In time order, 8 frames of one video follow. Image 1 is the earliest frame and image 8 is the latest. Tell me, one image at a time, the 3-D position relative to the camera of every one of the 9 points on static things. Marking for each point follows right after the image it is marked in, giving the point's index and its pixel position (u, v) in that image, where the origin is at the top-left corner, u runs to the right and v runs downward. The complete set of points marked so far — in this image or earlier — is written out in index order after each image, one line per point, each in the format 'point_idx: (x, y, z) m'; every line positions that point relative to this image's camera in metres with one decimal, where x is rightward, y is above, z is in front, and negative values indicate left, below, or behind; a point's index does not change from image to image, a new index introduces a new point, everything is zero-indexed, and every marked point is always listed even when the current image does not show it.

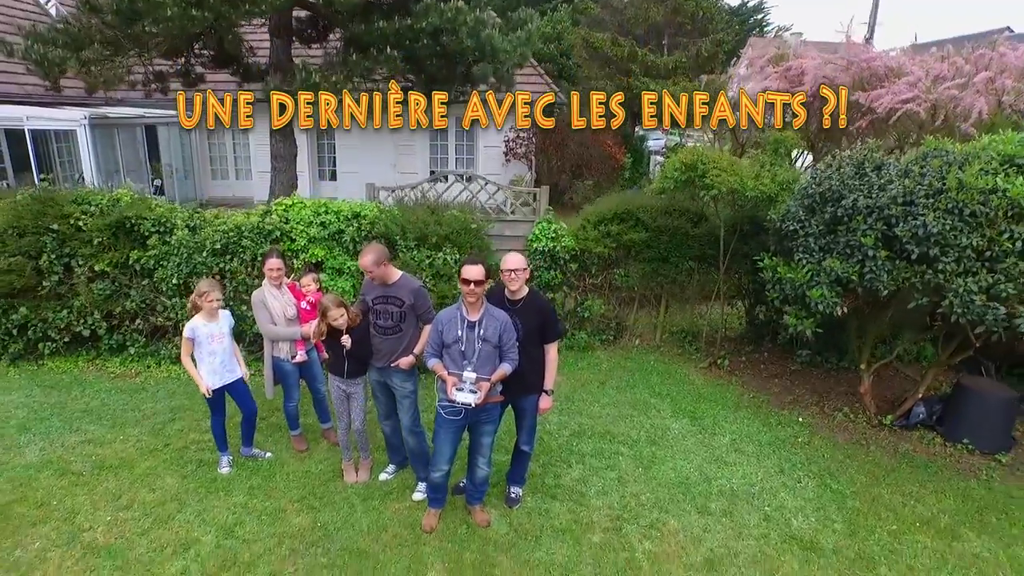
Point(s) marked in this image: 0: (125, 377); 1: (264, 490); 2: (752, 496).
0: (-3.7, -0.9, +5.9) m
1: (-1.7, -1.4, +4.3) m
2: (+1.6, -1.4, +4.2) m
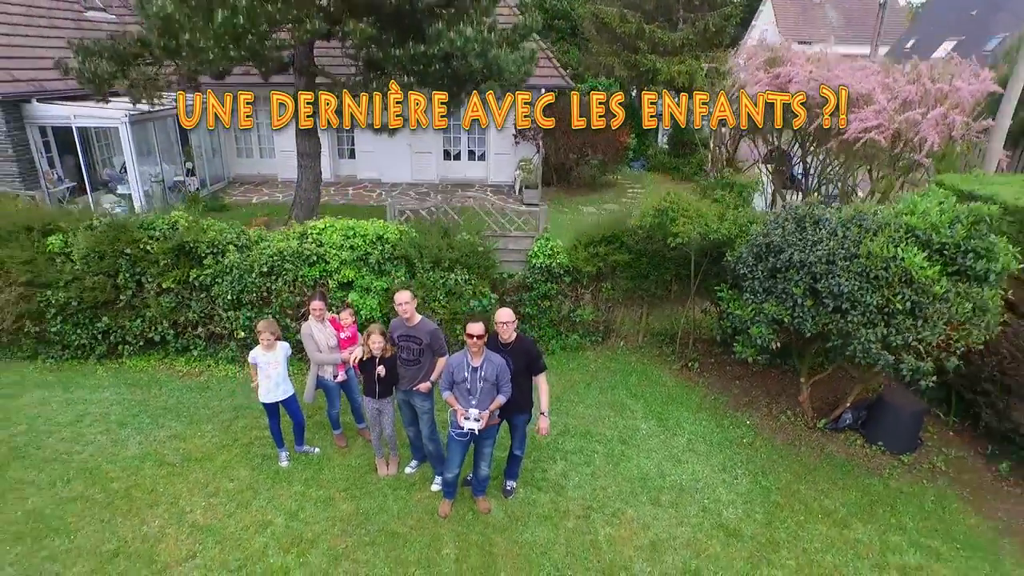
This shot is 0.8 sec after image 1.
0: (-3.7, -1.0, +7.1) m
1: (-1.8, -1.7, +5.5) m
2: (+1.6, -1.7, +5.3) m
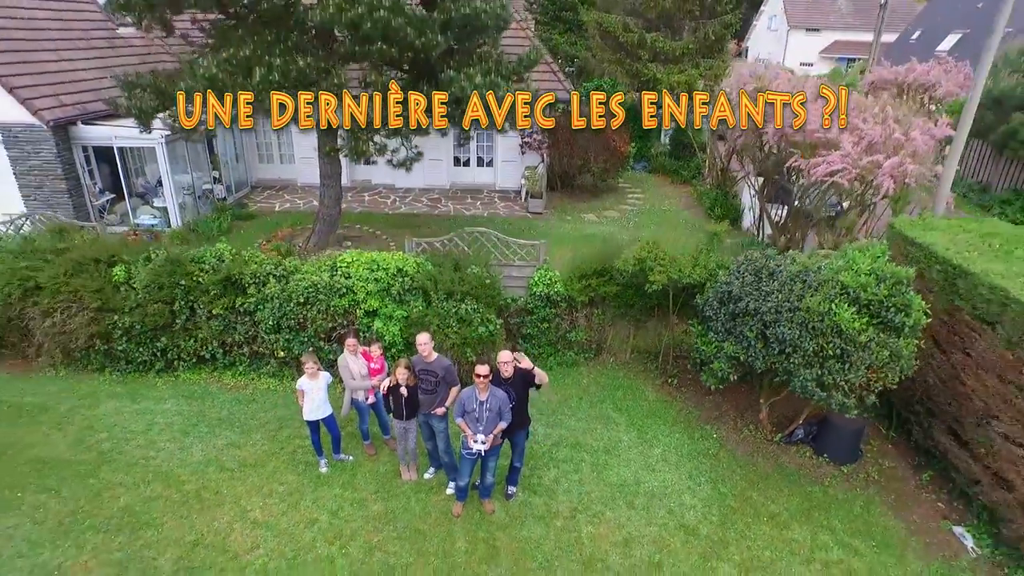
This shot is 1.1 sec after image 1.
0: (-3.7, -1.4, +8.3) m
1: (-1.7, -2.1, +6.6) m
2: (+1.6, -2.2, +6.4) m
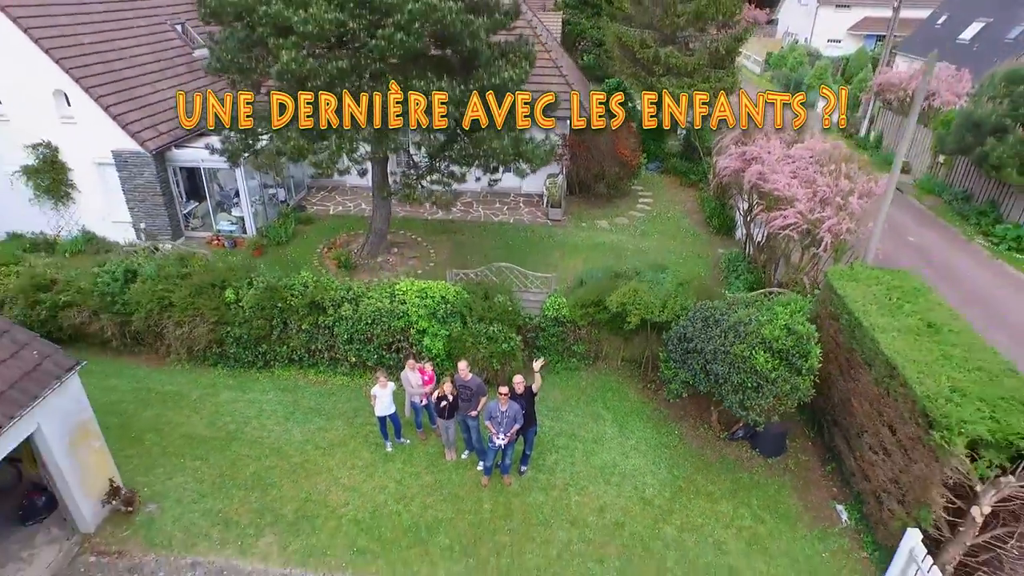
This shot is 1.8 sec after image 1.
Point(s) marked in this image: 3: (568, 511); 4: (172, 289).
0: (-3.4, -1.7, +11.0) m
1: (-1.6, -2.6, +9.3) m
2: (+1.8, -2.7, +8.9) m
3: (+0.8, -3.1, +8.4) m
4: (-6.2, 0.0, +11.0) m
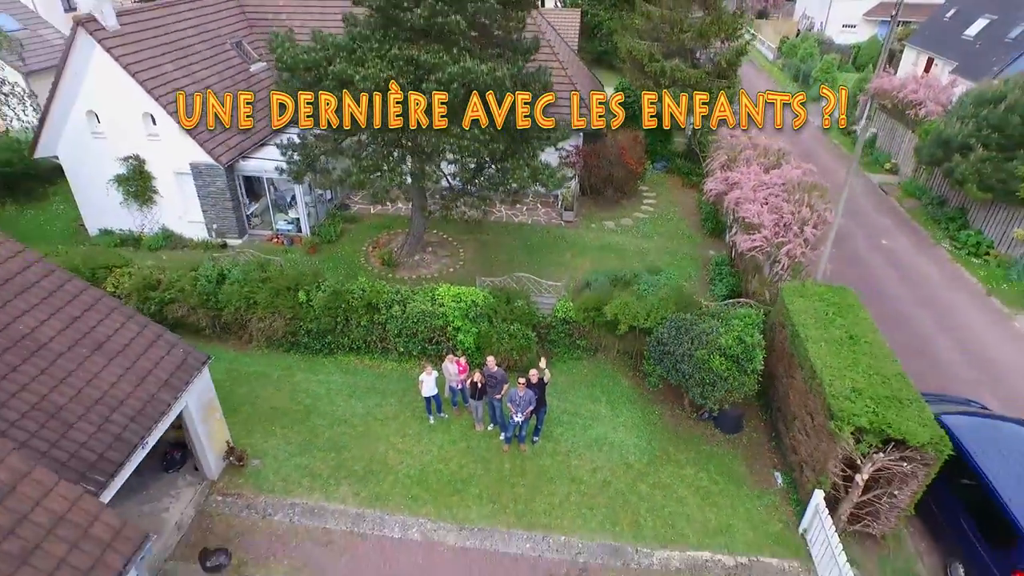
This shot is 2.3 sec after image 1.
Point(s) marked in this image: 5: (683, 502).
0: (-3.1, -1.8, +13.7) m
1: (-1.3, -2.8, +12.0) m
2: (+2.1, -3.0, +11.6) m
3: (+1.0, -3.3, +11.1) m
4: (-5.8, 0.0, +13.7) m
5: (+2.9, -3.7, +10.5) m
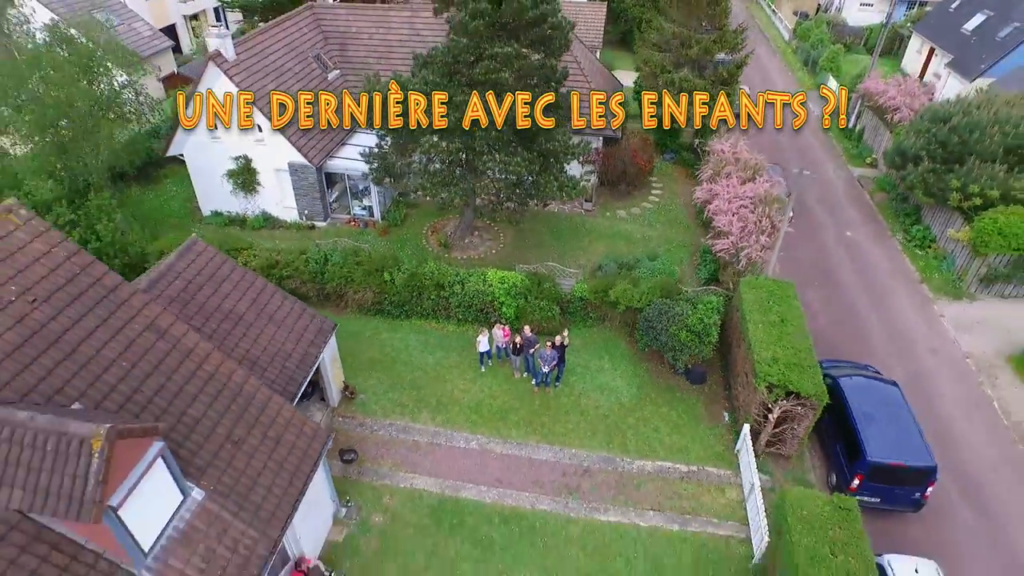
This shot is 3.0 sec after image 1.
0: (-2.2, -1.3, +18.5) m
1: (-0.5, -2.5, +16.9) m
2: (+2.8, -2.8, +16.3) m
3: (+1.8, -3.1, +15.9) m
4: (-4.9, +0.5, +18.5) m
5: (+3.6, -3.6, +15.3) m
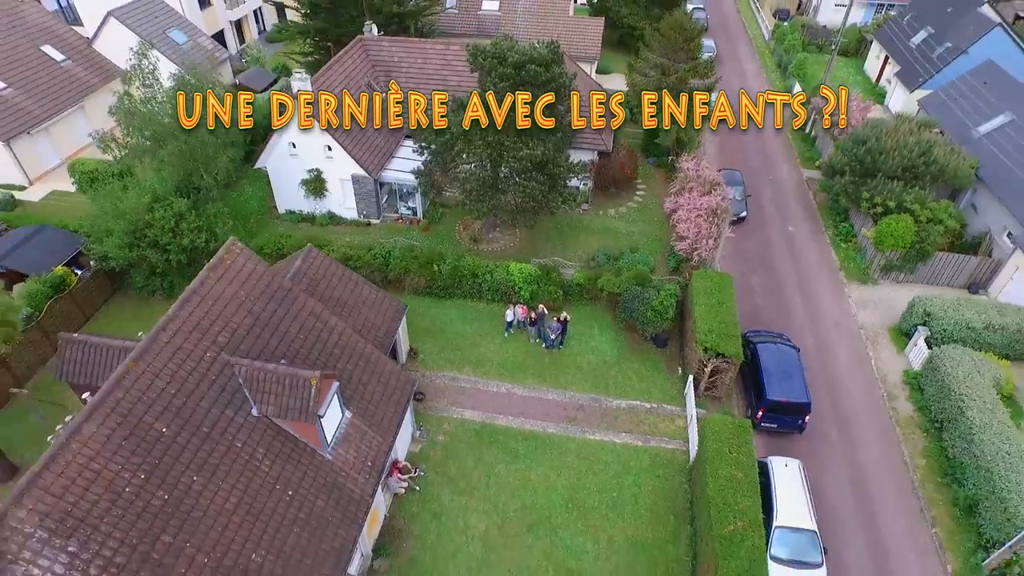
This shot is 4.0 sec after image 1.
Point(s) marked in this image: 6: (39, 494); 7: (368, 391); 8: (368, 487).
0: (-1.6, -0.8, +24.9) m
1: (+0.1, -2.1, +23.4) m
2: (+3.4, -2.4, +22.8) m
3: (+2.4, -2.8, +22.4) m
4: (-4.3, +1.0, +24.8) m
5: (+4.2, -3.3, +21.8) m
6: (-8.3, -3.6, +10.7) m
7: (-4.0, -2.9, +16.9) m
8: (-3.6, -5.0, +15.4) m
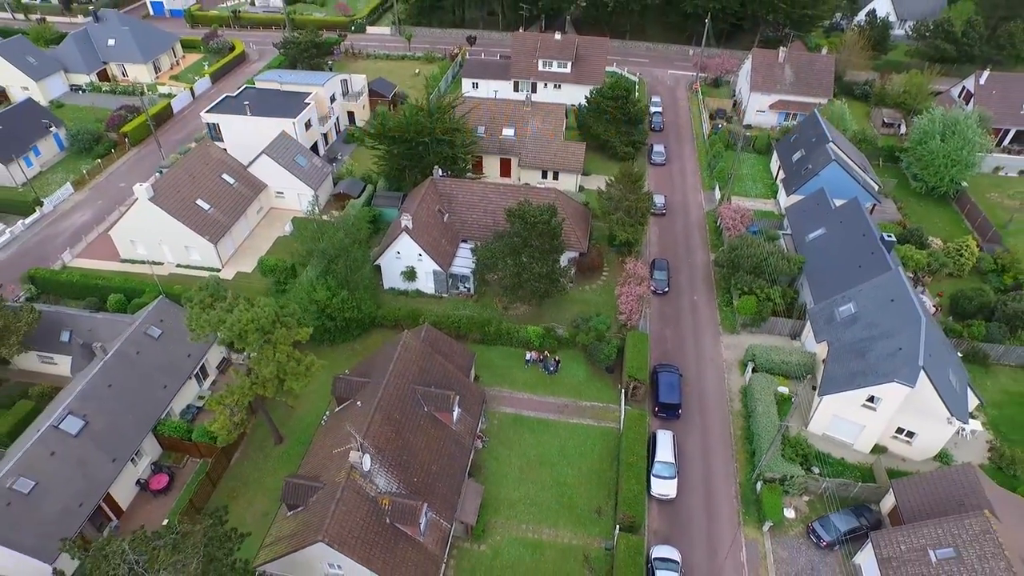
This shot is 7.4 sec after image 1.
0: (-0.4, -4.4, +43.8) m
1: (+1.3, -5.7, +42.2) m
2: (+4.6, -6.0, +41.7) m
3: (+3.6, -6.4, +41.3) m
4: (-3.1, -2.6, +43.6) m
5: (+5.5, -6.9, +40.7) m
6: (-7.0, -7.3, +29.6) m
7: (-2.8, -6.5, +35.8) m
8: (-2.4, -8.7, +34.3) m
